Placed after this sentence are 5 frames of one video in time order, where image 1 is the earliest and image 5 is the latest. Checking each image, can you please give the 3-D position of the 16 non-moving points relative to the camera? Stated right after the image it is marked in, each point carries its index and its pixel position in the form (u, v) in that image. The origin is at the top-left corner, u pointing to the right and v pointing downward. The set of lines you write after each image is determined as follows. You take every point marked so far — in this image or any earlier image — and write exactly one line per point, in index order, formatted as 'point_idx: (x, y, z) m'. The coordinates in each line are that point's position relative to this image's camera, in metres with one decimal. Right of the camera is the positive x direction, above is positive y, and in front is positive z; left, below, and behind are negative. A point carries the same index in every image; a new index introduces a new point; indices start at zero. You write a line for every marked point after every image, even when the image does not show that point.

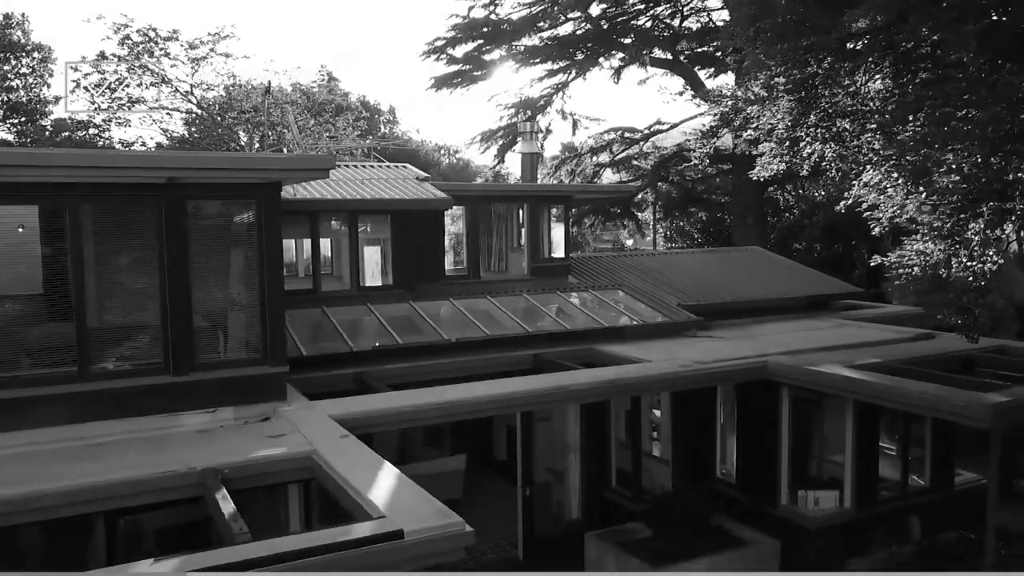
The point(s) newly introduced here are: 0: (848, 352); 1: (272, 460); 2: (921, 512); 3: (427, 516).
0: (+4.9, -0.9, +11.2) m
1: (-1.9, -1.4, +6.2) m
2: (+6.1, -3.3, +11.4) m
3: (-0.5, -1.4, +4.9) m
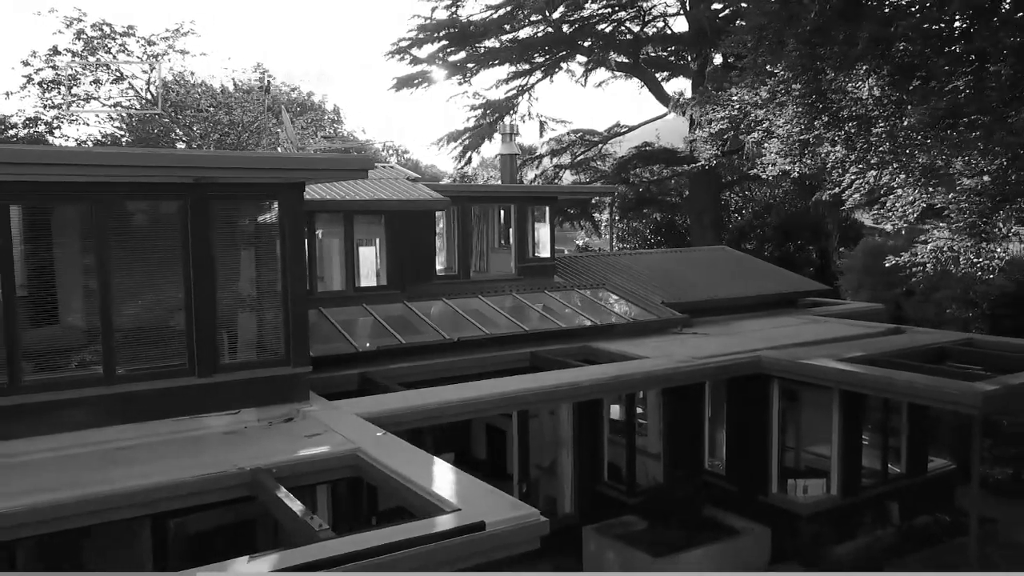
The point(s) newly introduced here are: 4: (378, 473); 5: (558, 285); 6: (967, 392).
0: (+4.8, -0.9, +11.7) m
1: (-1.6, -1.4, +6.2) m
2: (+6.0, -3.3, +12.0) m
3: (-0.1, -1.4, +5.0) m
4: (-1.0, -1.4, +5.9) m
5: (+0.9, +0.1, +14.6) m
6: (+5.3, -1.2, +8.9) m
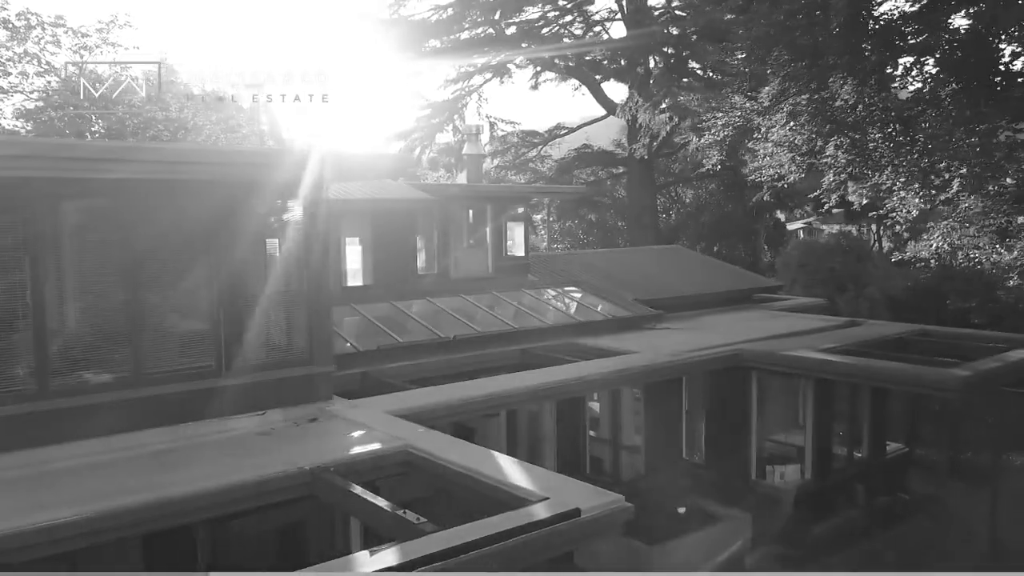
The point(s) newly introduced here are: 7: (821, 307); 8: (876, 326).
0: (+4.6, -0.8, +12.4) m
1: (-1.1, -1.3, +6.2) m
2: (+5.8, -3.2, +12.7) m
3: (+0.5, -1.4, +5.2) m
4: (-0.6, -1.4, +6.0) m
5: (+0.4, +0.1, +14.8) m
6: (+5.4, -1.1, +9.6) m
7: (+7.5, -0.5, +18.8) m
8: (+6.5, -0.7, +13.9) m
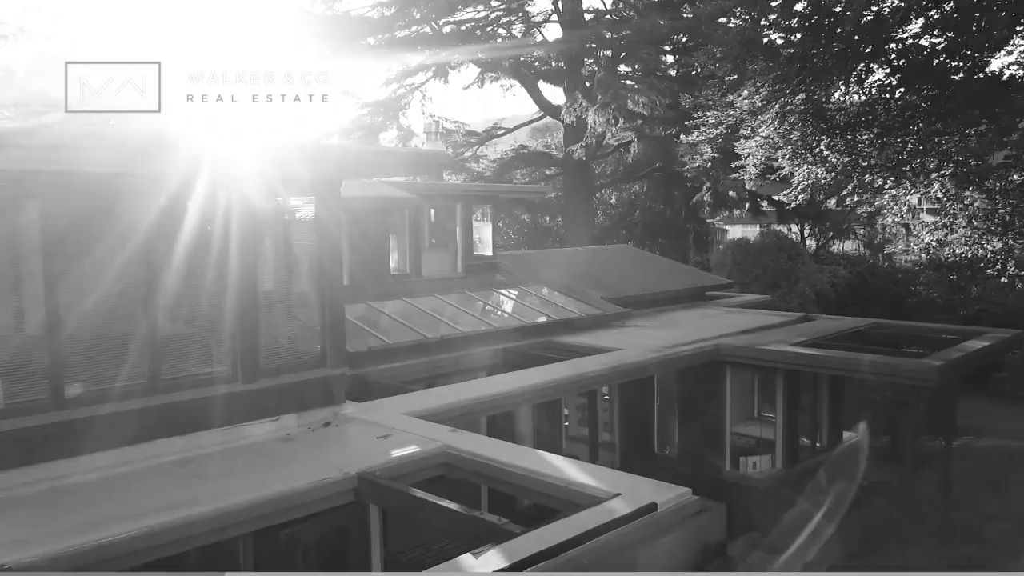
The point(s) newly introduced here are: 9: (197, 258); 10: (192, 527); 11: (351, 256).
0: (+4.2, -0.7, +12.8) m
1: (-0.8, -1.3, +6.1) m
2: (+5.4, -3.1, +13.3) m
3: (+0.9, -1.4, +5.2) m
4: (-0.2, -1.4, +5.9) m
5: (-0.2, +0.1, +14.8) m
6: (+5.3, -1.0, +10.2) m
7: (+6.4, -0.4, +19.5) m
8: (+6.0, -0.6, +14.5) m
9: (-2.9, +0.3, +7.2) m
10: (-2.0, -1.5, +4.9) m
11: (-2.7, +0.5, +12.6) m
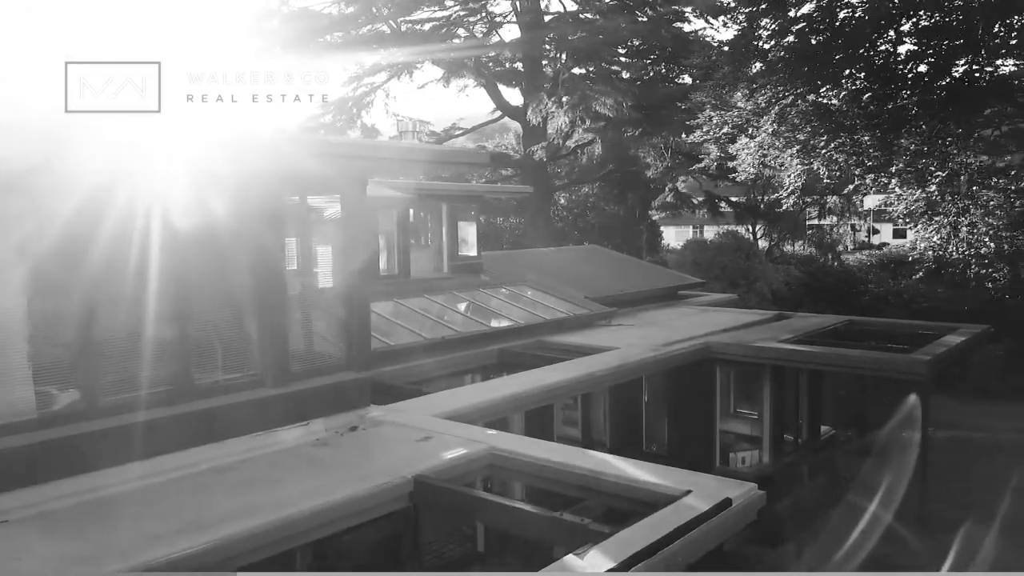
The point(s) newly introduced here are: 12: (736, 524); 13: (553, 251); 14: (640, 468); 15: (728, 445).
0: (+4.1, -0.7, +13.1) m
1: (-0.4, -1.3, +6.0) m
2: (+5.2, -3.1, +13.7) m
3: (+1.4, -1.3, +5.3) m
4: (+0.2, -1.3, +5.8) m
5: (-0.5, +0.1, +14.7) m
6: (+5.4, -1.0, +10.5) m
7: (+5.7, -0.4, +20.0) m
8: (+5.7, -0.6, +14.9) m
9: (-2.6, +0.3, +7.0) m
10: (-1.6, -1.5, +4.7) m
11: (-2.8, +0.5, +12.4) m
12: (+1.4, -1.5, +4.9) m
13: (+0.9, +0.9, +18.9) m
14: (+0.9, -1.3, +5.6) m
15: (+4.0, -2.9, +14.2) m
